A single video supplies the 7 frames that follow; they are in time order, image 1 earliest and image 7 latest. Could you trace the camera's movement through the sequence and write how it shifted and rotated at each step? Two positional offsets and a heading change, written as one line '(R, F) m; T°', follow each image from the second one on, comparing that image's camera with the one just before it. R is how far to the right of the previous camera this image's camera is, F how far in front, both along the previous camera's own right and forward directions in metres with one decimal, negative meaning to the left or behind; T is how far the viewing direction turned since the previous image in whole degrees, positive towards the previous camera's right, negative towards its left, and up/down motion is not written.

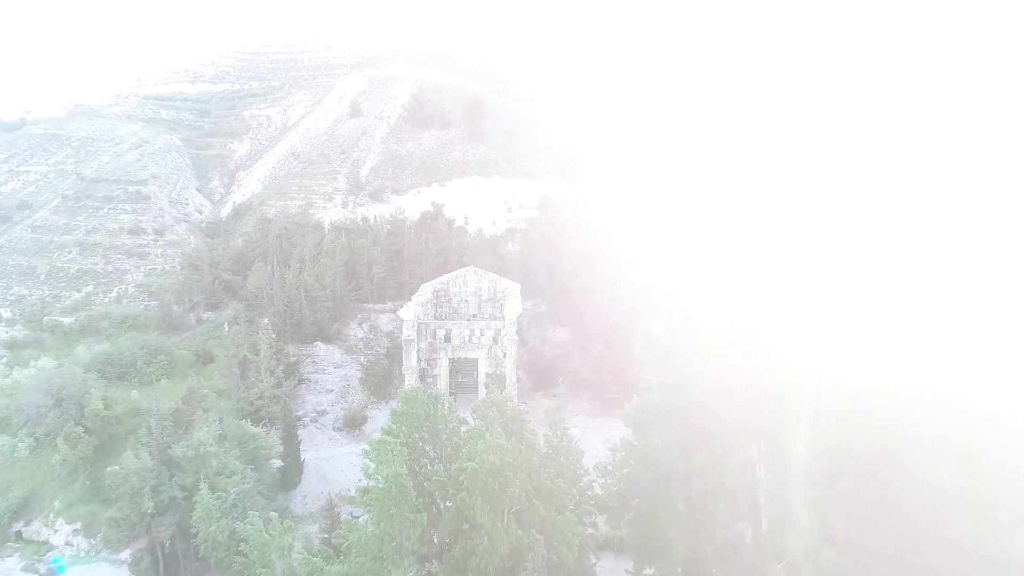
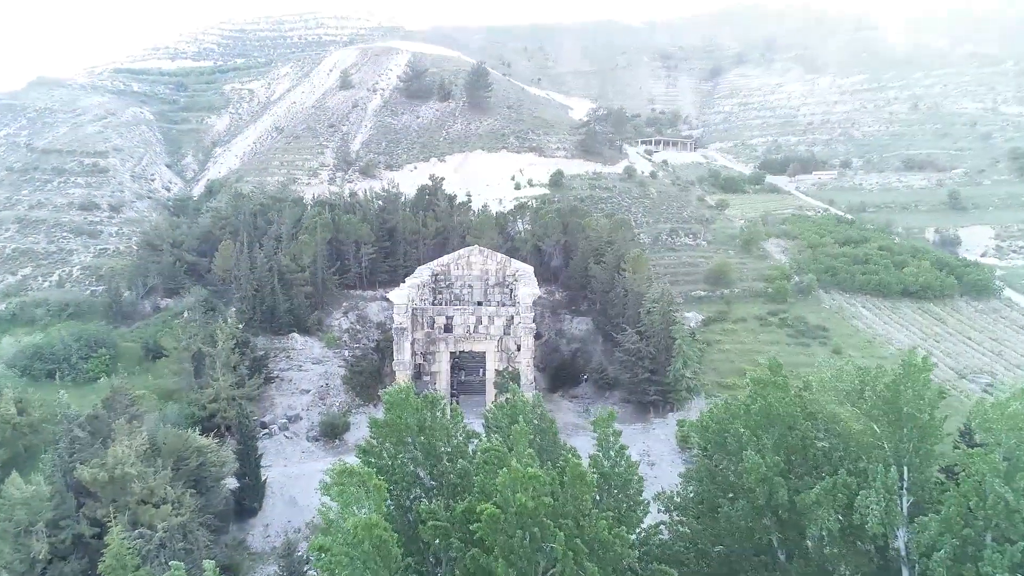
(-0.6, +6.0) m; 0°
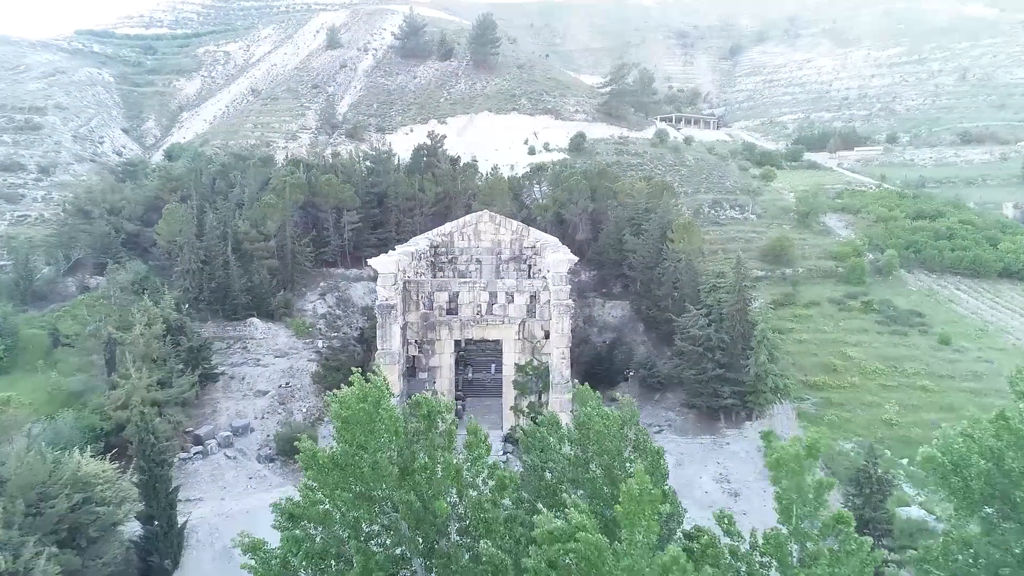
(-0.7, +7.0) m; 0°
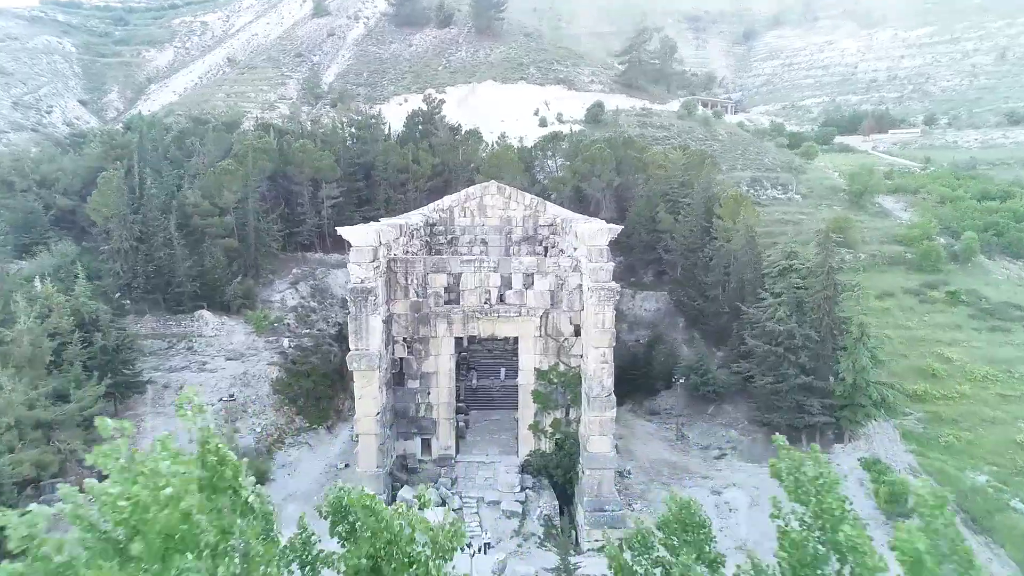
(-0.4, +5.0) m; 0°
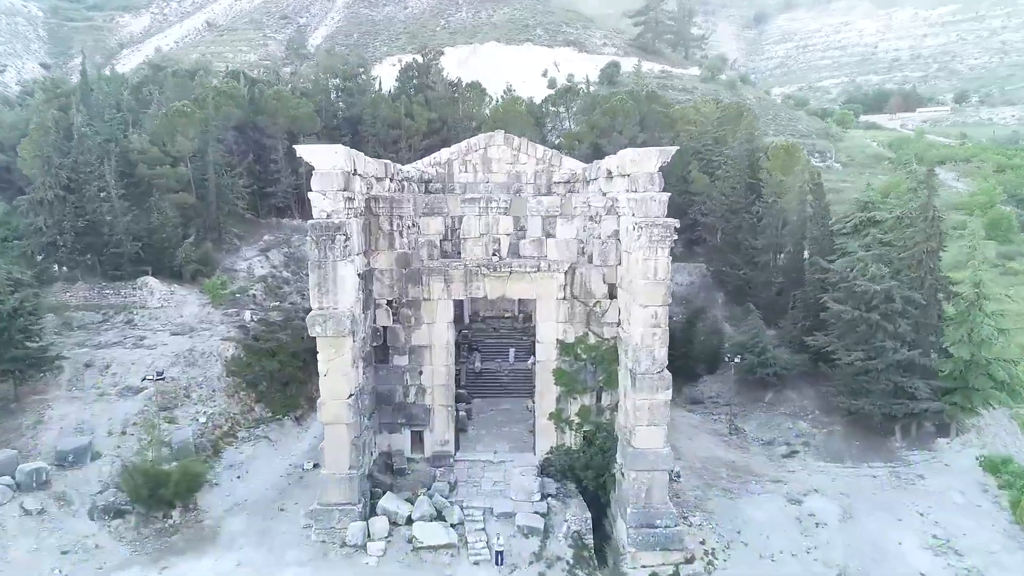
(-0.3, +3.5) m; 0°
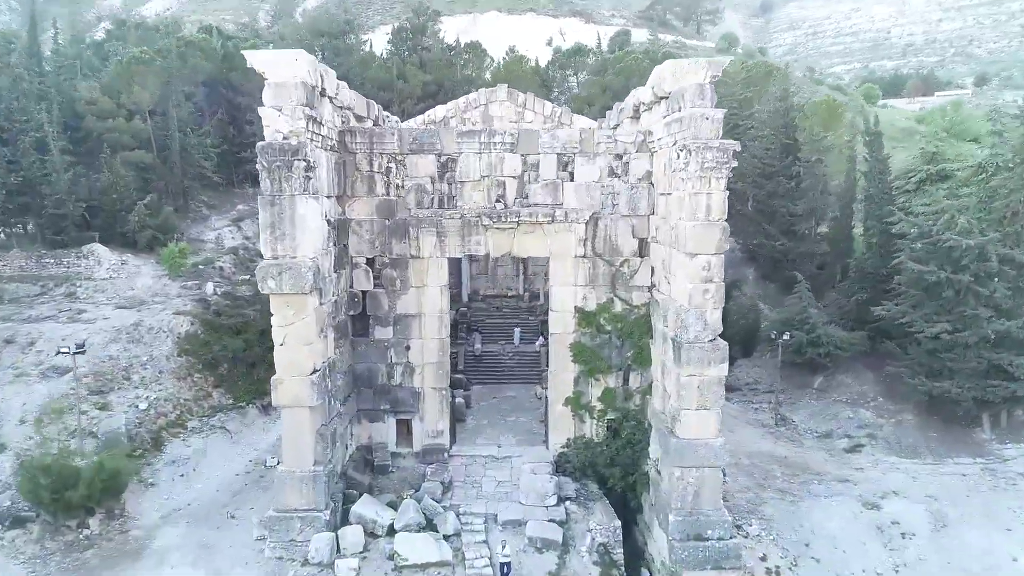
(-0.1, +2.2) m; 0°
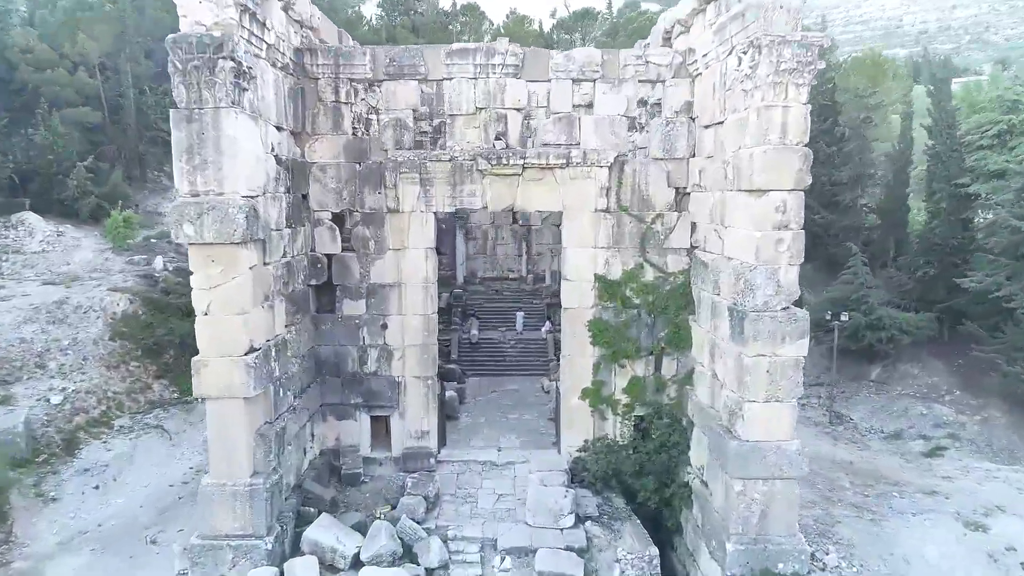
(0.0, +2.0) m; 0°
